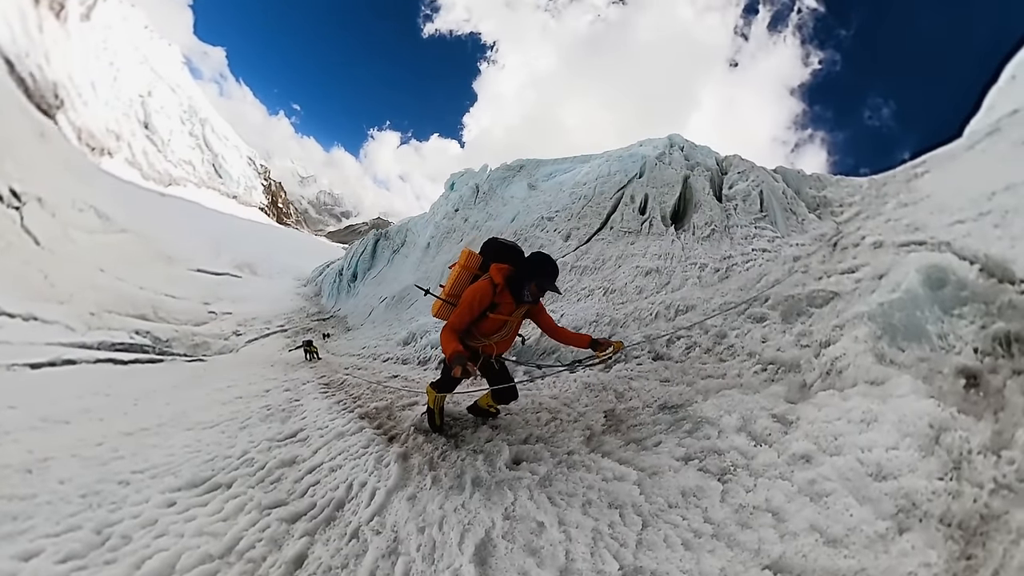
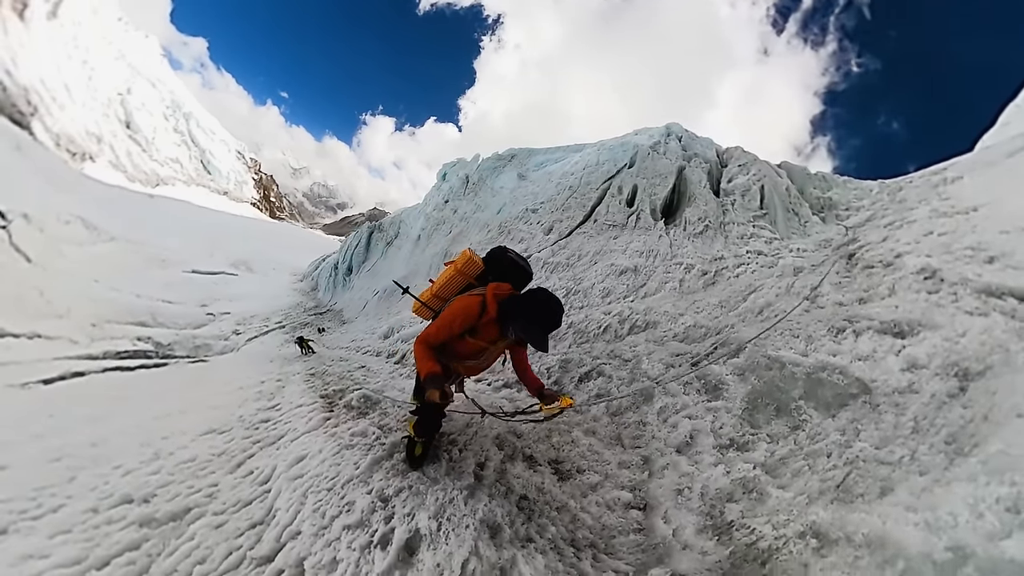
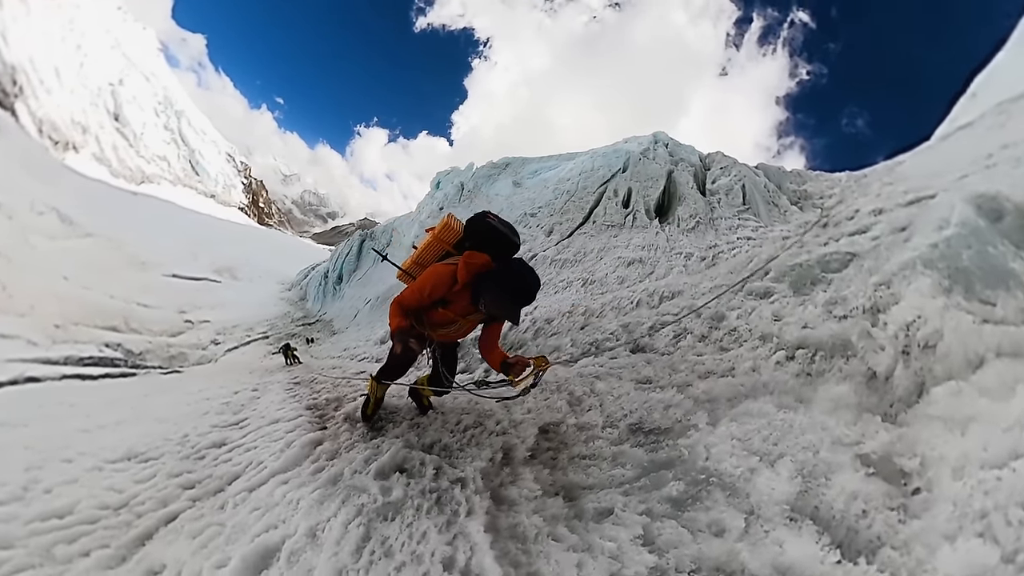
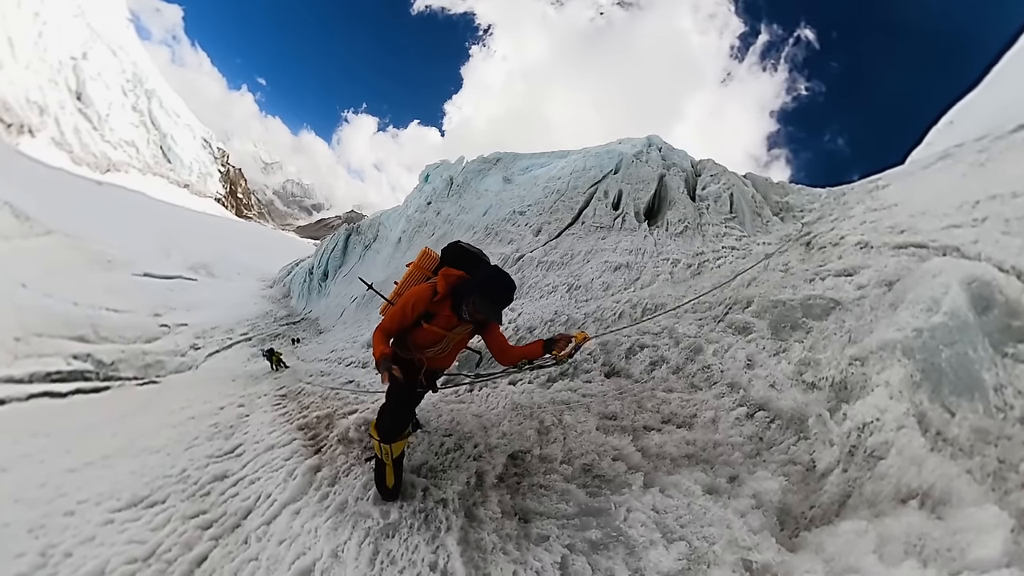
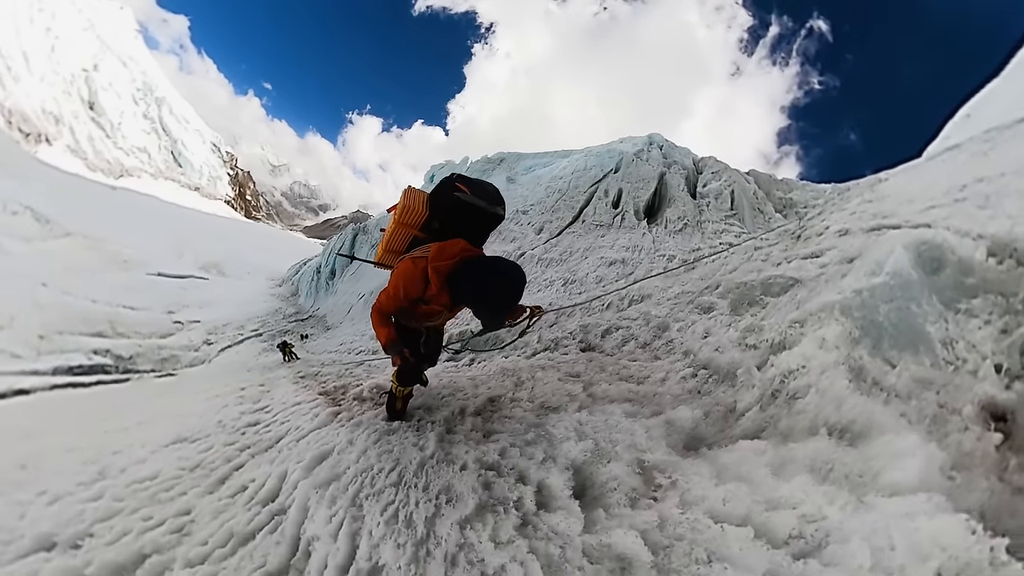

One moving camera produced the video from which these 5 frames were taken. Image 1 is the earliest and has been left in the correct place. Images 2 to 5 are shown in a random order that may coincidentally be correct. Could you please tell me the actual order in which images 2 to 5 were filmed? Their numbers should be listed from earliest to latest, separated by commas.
3, 4, 5, 2
